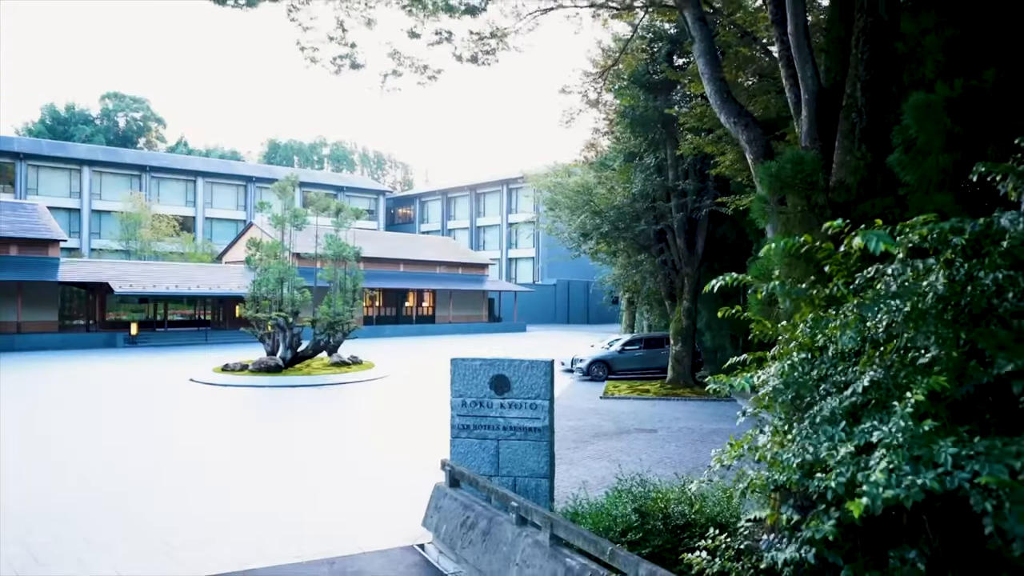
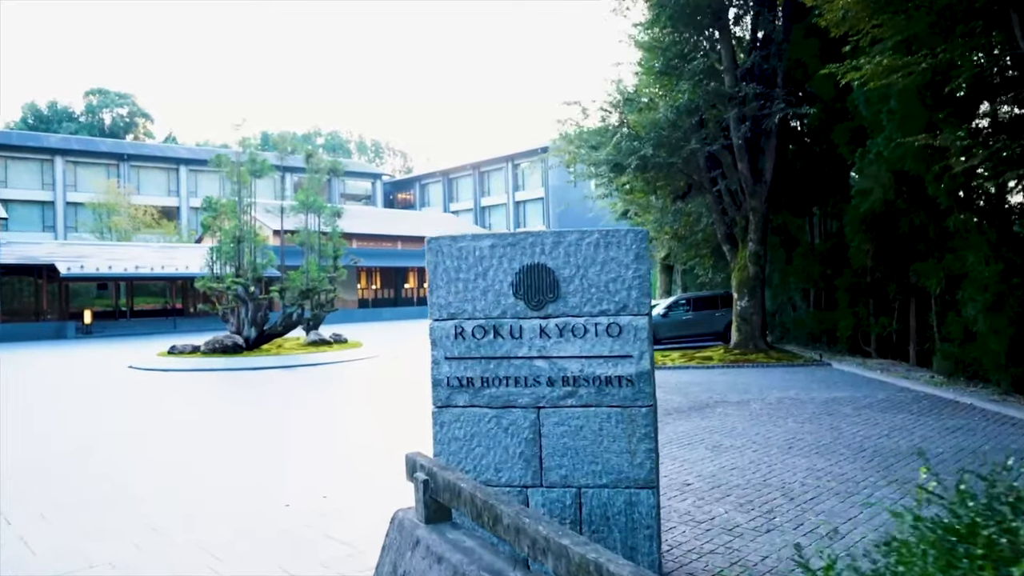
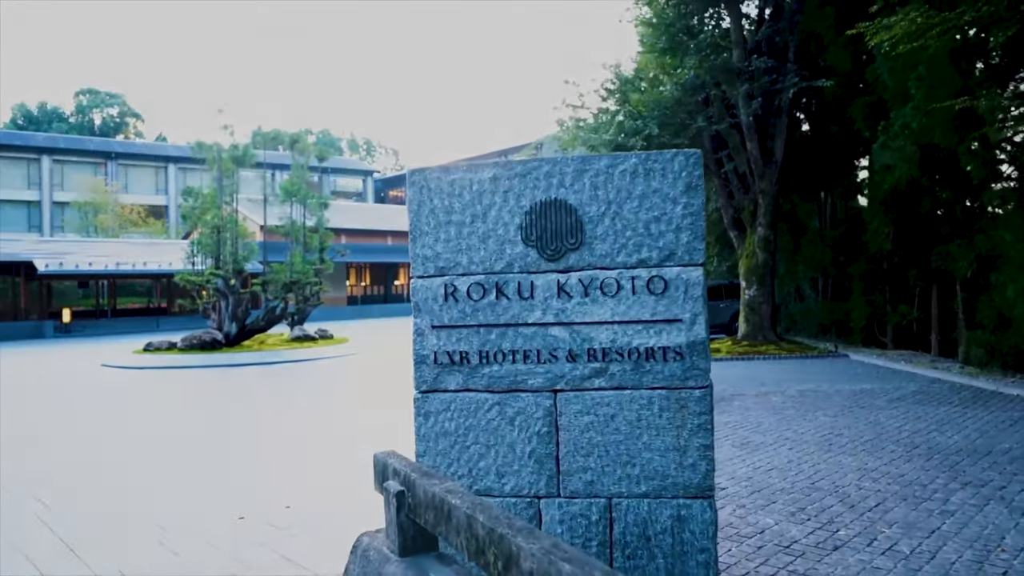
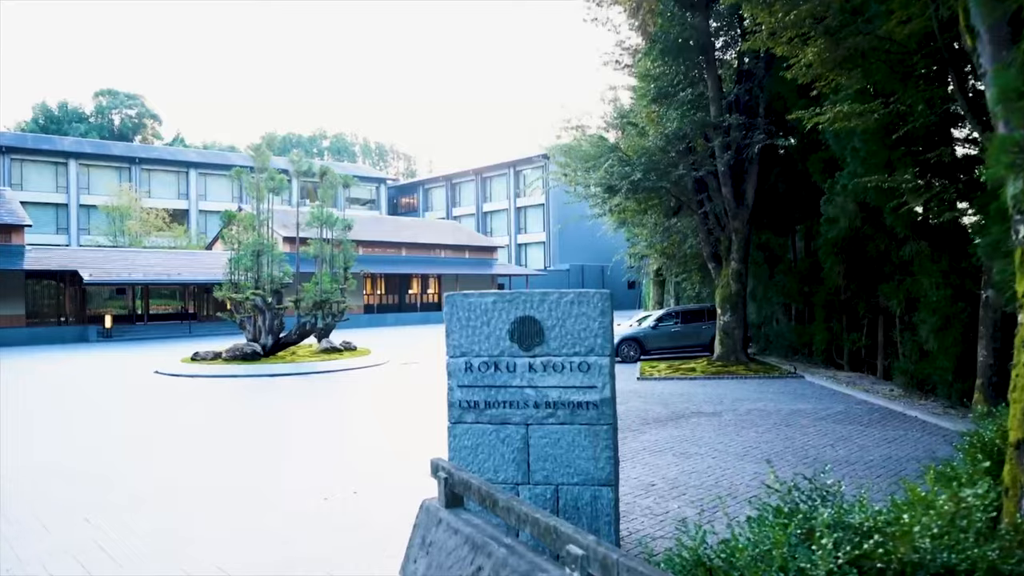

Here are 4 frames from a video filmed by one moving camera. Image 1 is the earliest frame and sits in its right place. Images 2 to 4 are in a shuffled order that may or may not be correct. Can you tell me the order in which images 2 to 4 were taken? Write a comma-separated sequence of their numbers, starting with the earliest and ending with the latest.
4, 2, 3
